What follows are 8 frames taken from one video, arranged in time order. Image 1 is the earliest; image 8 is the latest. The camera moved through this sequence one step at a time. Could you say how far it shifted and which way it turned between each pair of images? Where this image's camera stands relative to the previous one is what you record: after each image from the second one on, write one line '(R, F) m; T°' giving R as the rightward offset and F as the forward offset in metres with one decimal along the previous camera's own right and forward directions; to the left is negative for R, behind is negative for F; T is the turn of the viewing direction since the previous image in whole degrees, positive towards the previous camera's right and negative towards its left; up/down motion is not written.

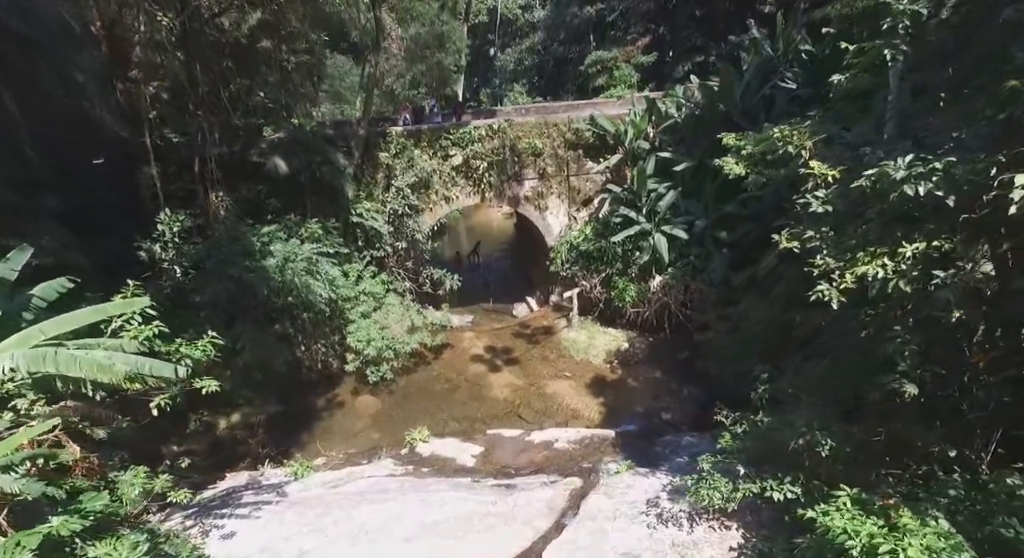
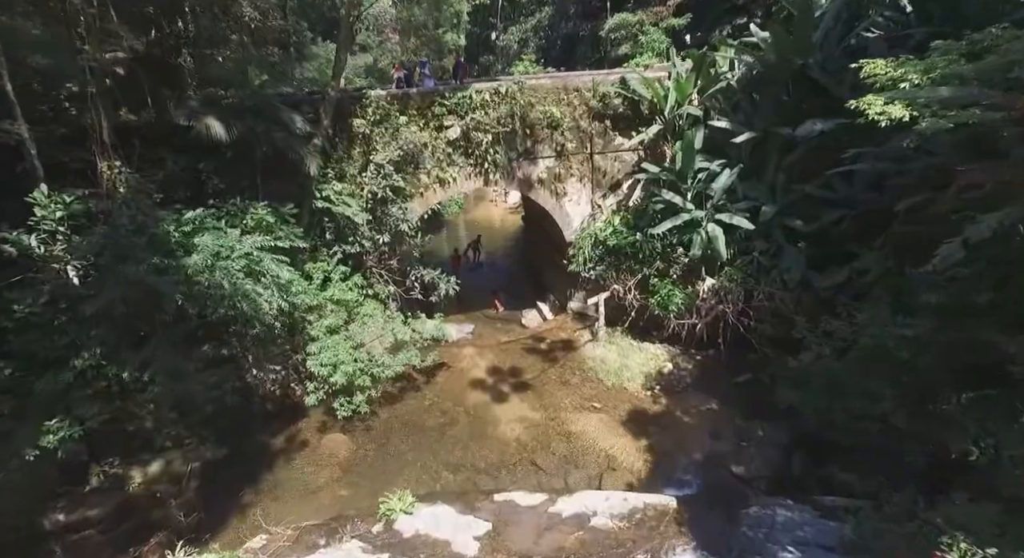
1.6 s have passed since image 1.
(-0.2, +1.8) m; 0°
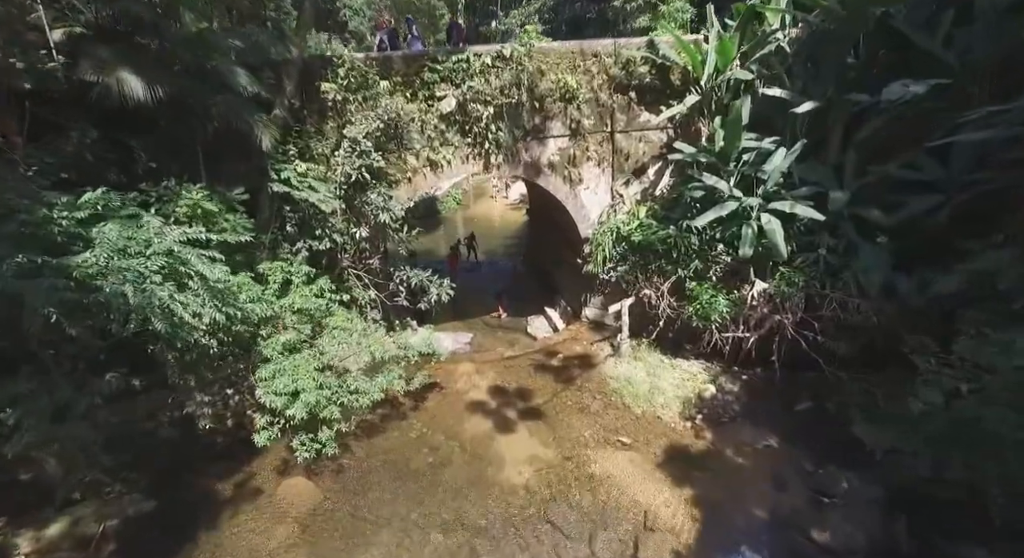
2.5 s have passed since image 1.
(-0.1, +1.2) m; 0°
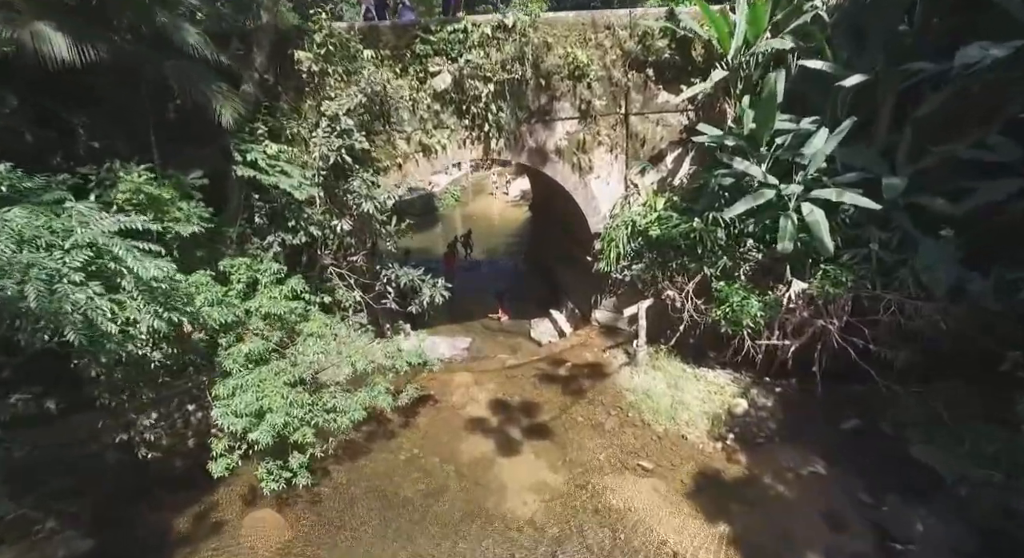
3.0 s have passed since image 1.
(0.0, +0.7) m; 0°
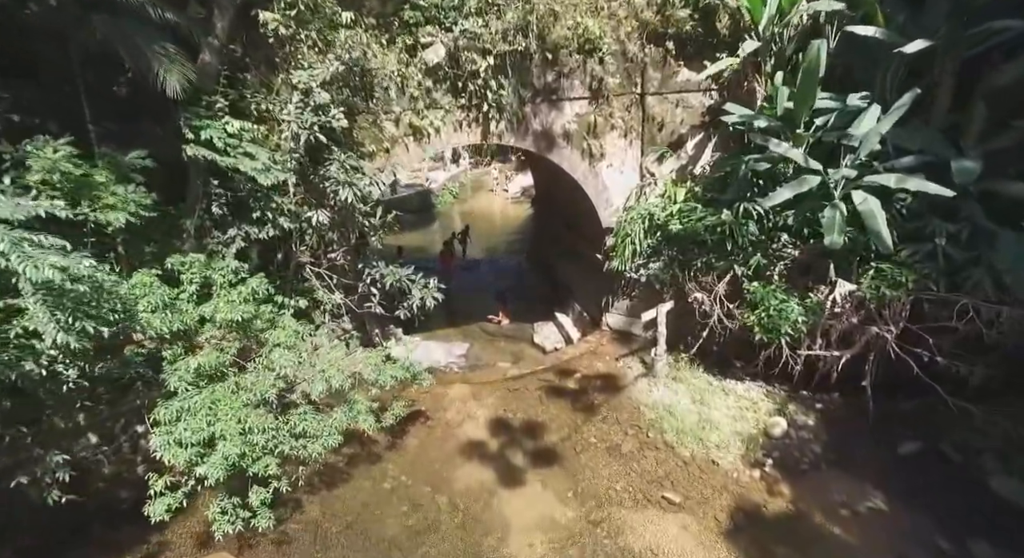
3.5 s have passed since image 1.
(0.0, +0.6) m; 0°
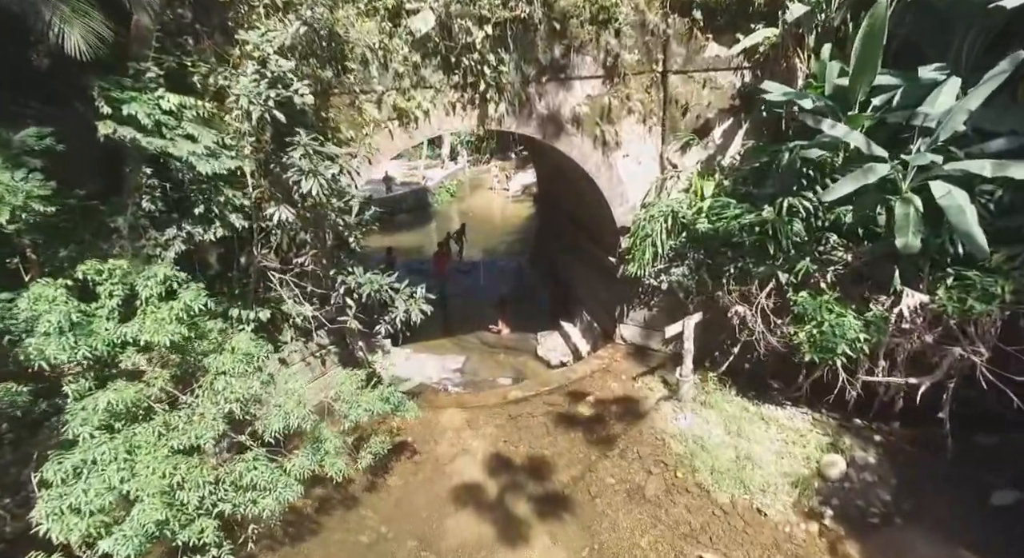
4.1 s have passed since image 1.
(0.0, +0.7) m; 0°
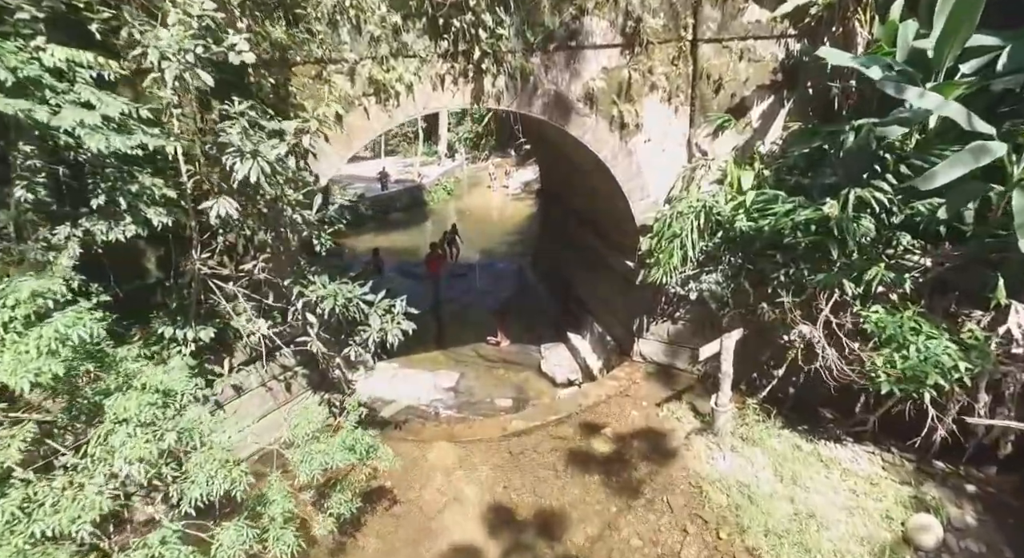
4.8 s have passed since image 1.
(0.0, +0.8) m; 0°
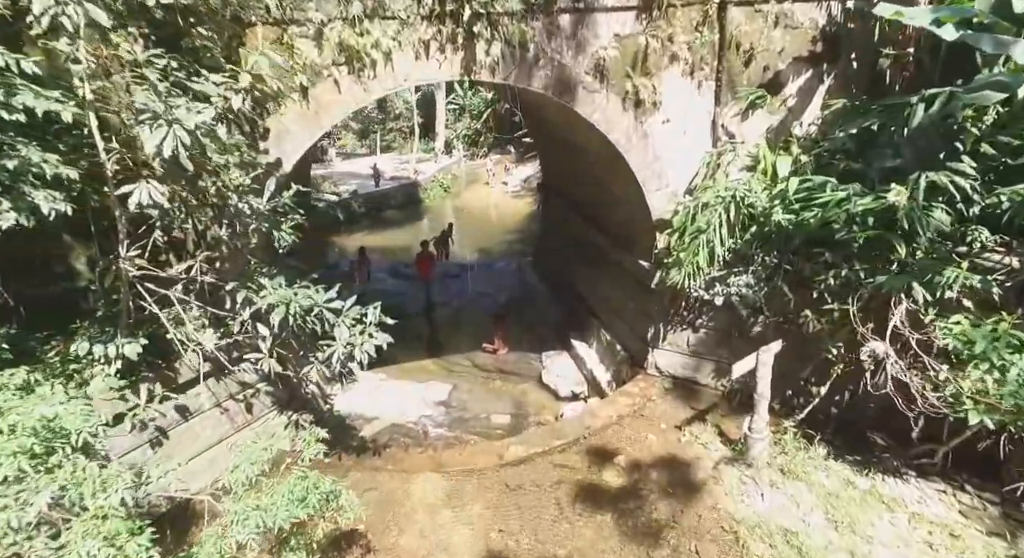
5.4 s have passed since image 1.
(0.0, +0.6) m; 0°
